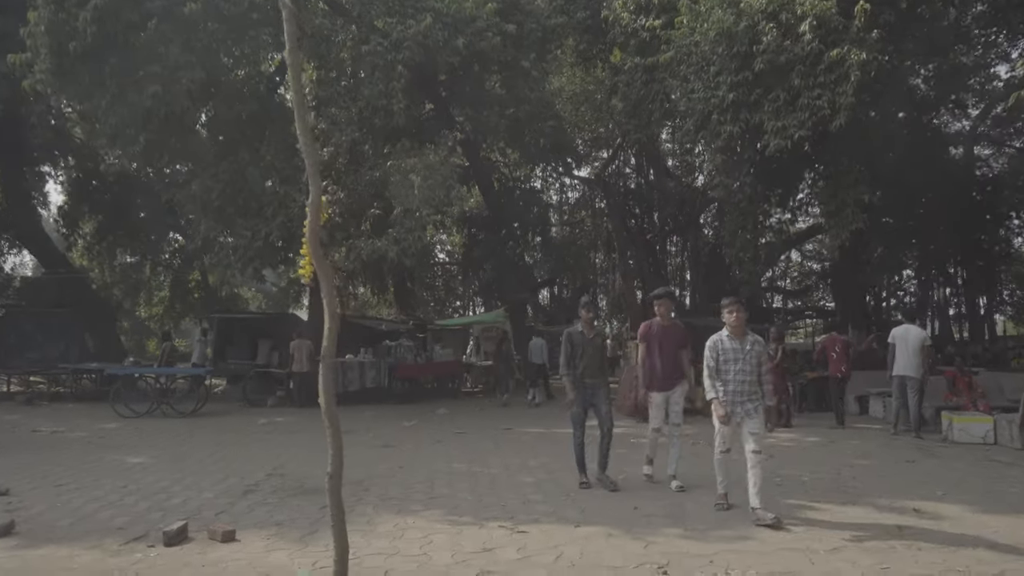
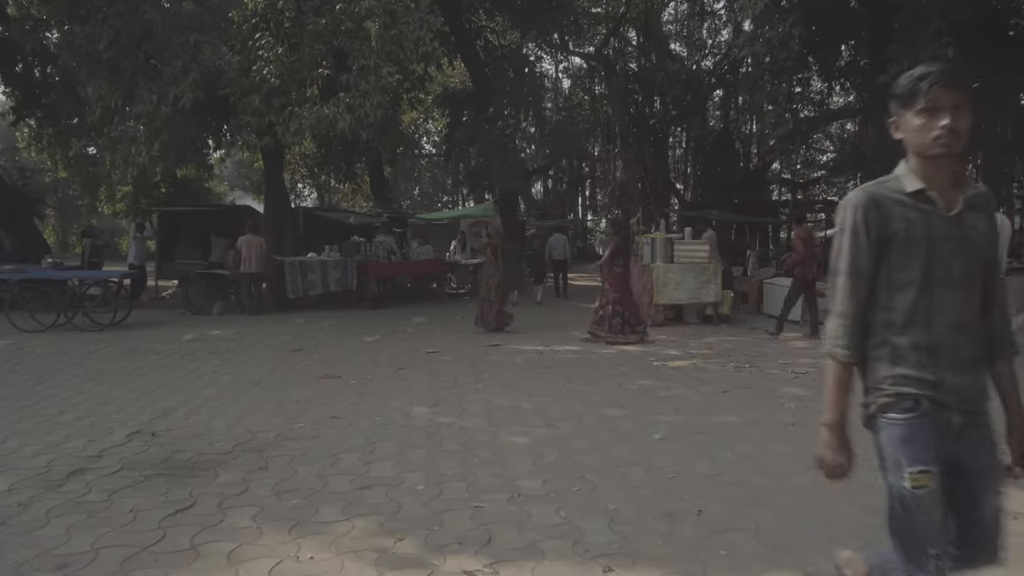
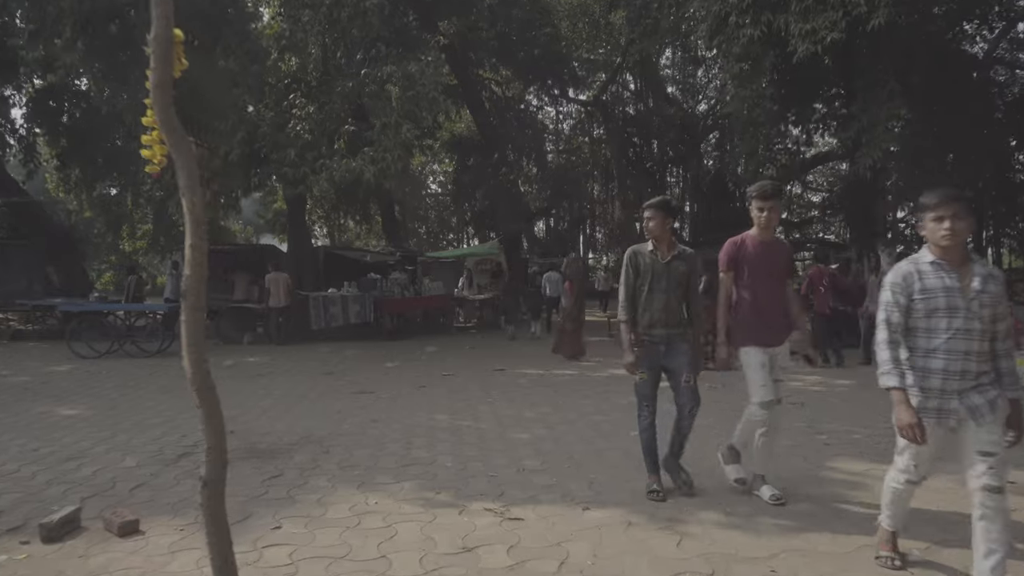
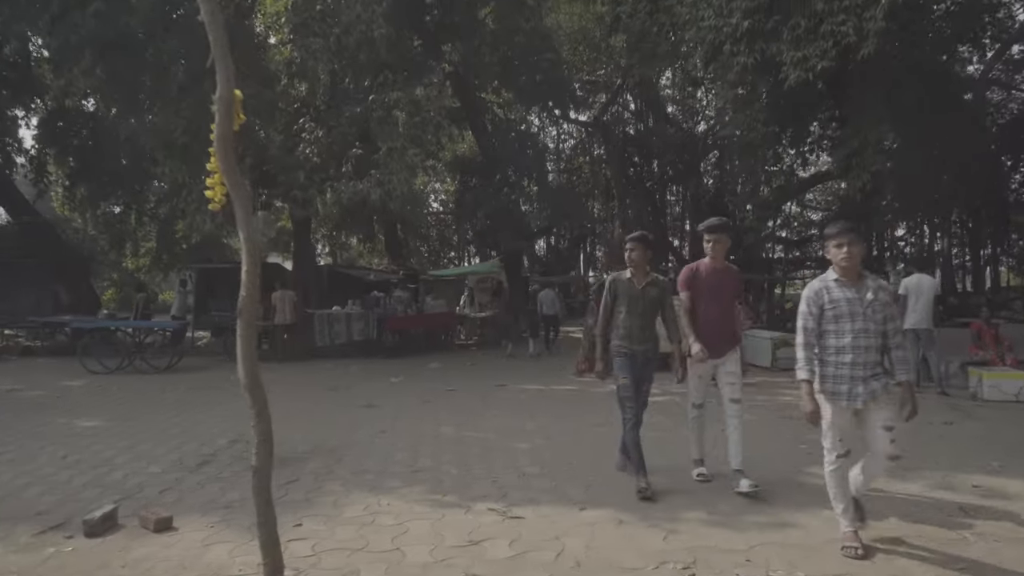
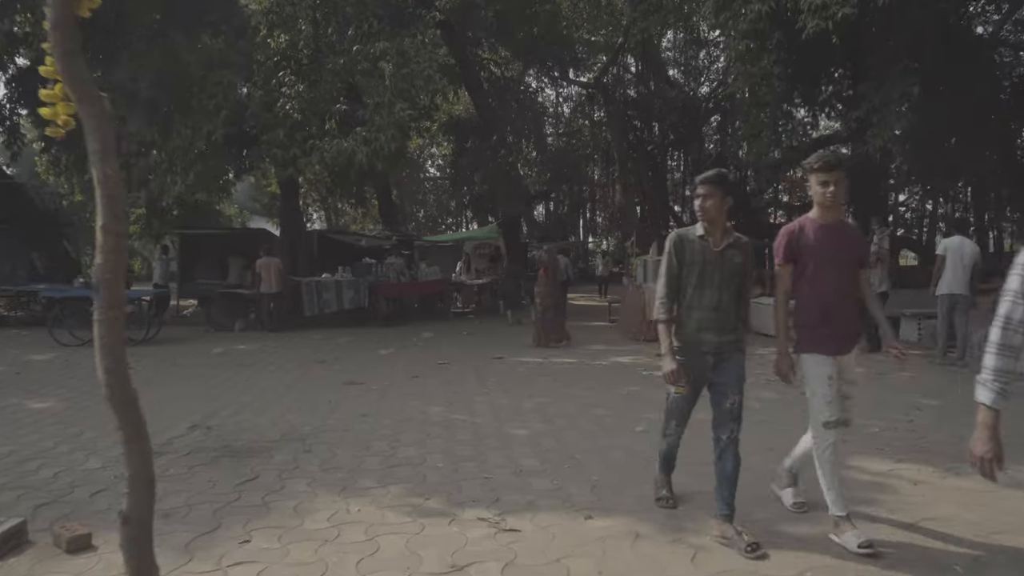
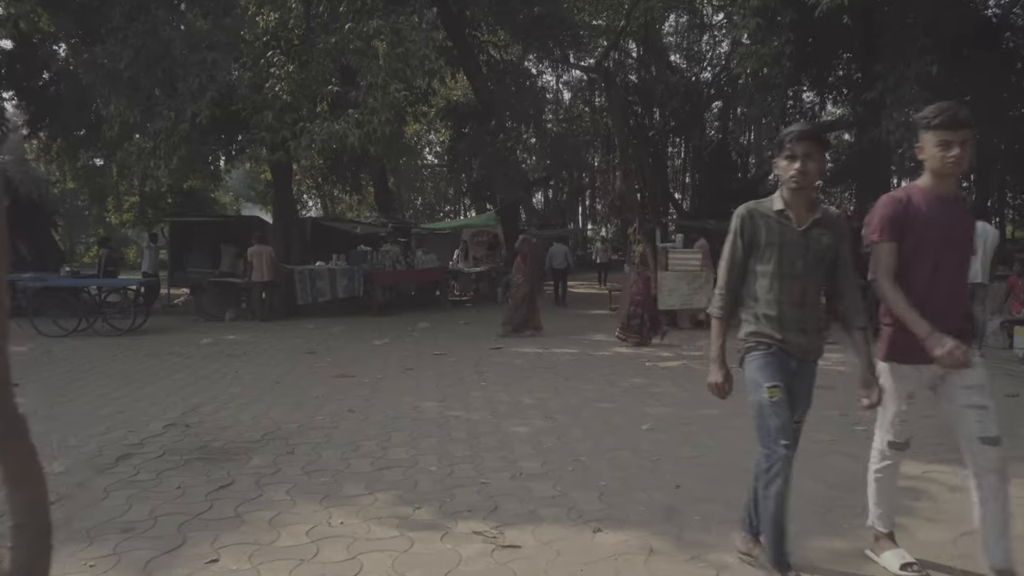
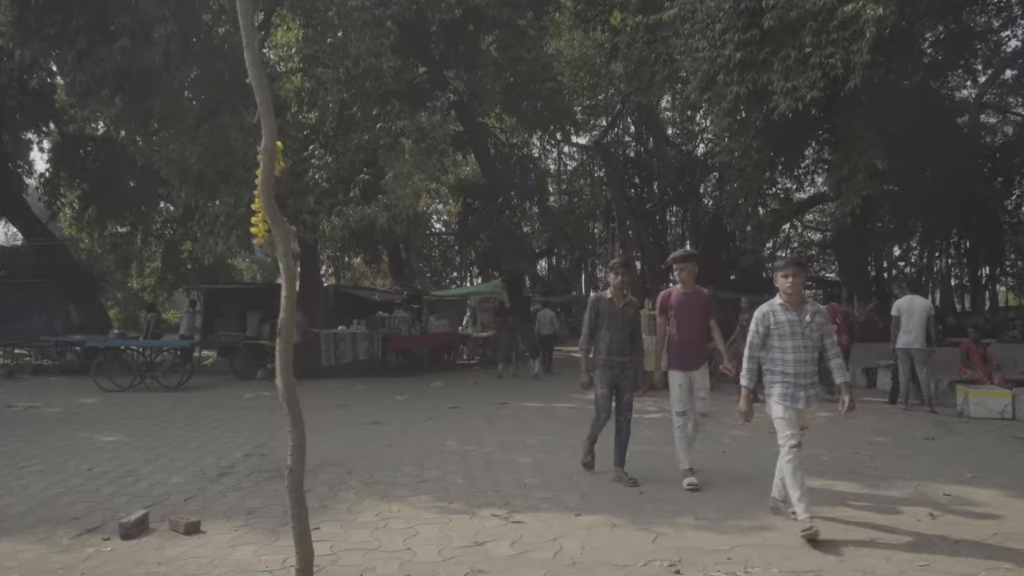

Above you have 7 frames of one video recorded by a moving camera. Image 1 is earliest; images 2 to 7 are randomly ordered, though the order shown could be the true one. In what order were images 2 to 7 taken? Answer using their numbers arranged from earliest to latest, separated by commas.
7, 4, 3, 5, 6, 2
